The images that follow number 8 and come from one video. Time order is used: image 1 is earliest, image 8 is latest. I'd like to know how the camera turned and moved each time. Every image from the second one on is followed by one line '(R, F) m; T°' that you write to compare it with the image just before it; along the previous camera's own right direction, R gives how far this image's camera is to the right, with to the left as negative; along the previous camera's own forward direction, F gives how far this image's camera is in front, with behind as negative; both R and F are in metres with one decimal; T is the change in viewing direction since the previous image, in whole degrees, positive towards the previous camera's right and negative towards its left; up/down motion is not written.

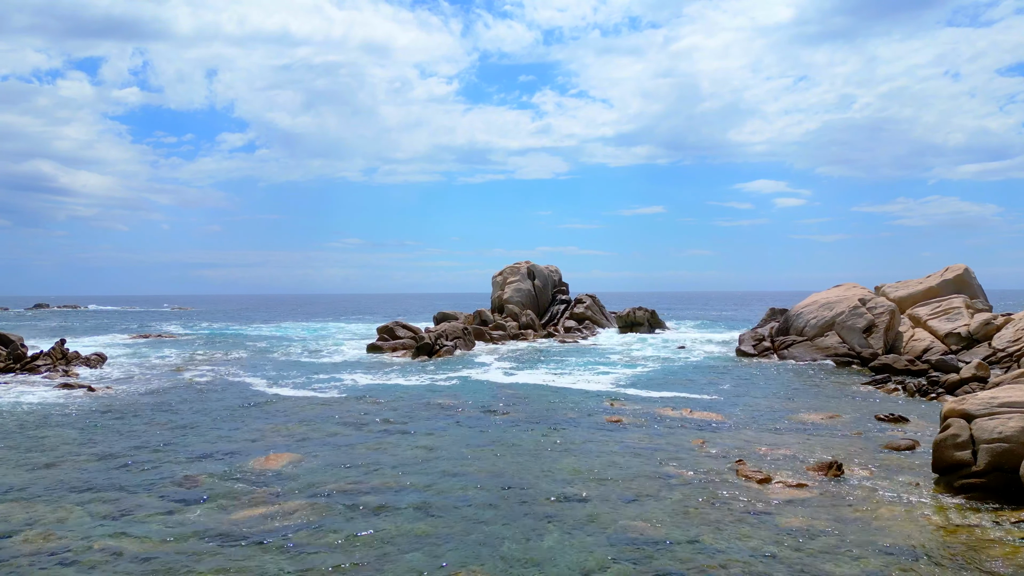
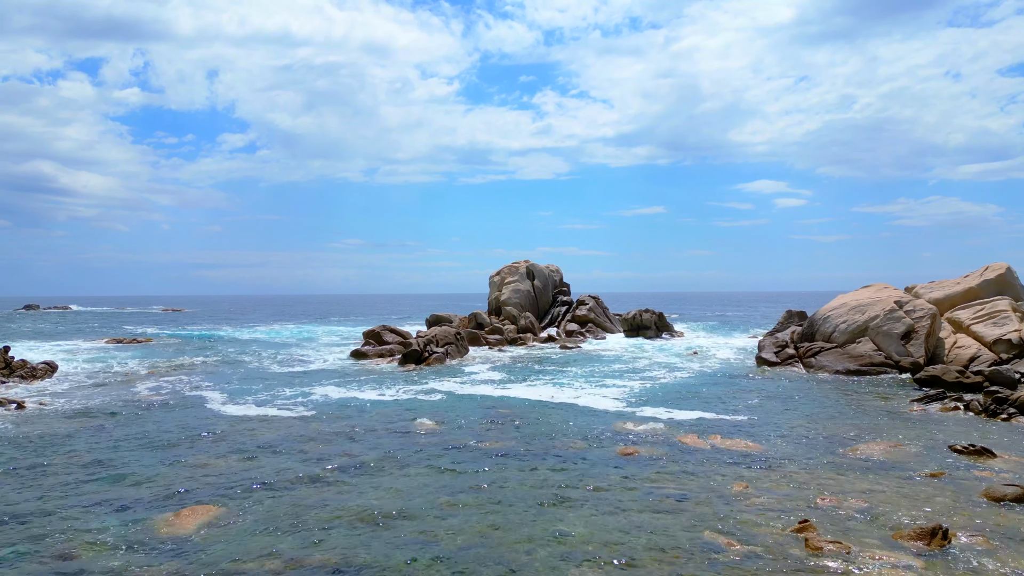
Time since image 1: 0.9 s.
(+0.2, +3.4) m; 0°
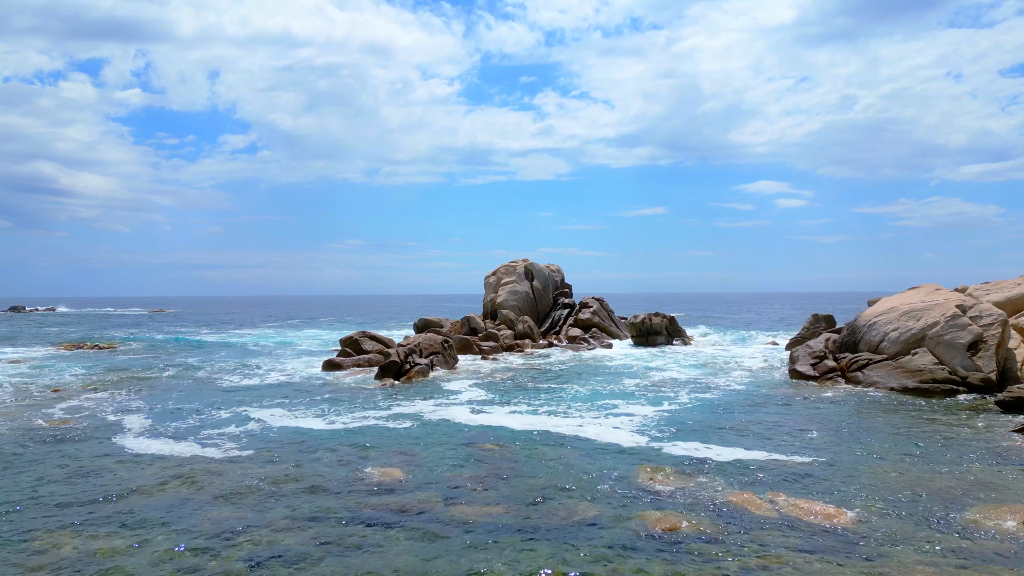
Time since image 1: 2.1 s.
(+0.2, +4.4) m; 0°
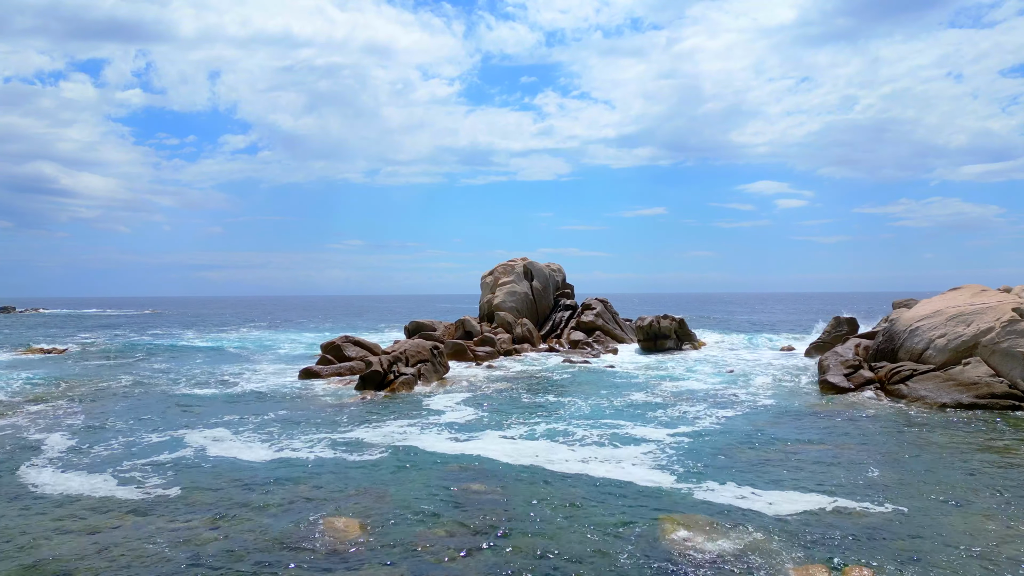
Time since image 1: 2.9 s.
(+0.1, +3.0) m; 0°
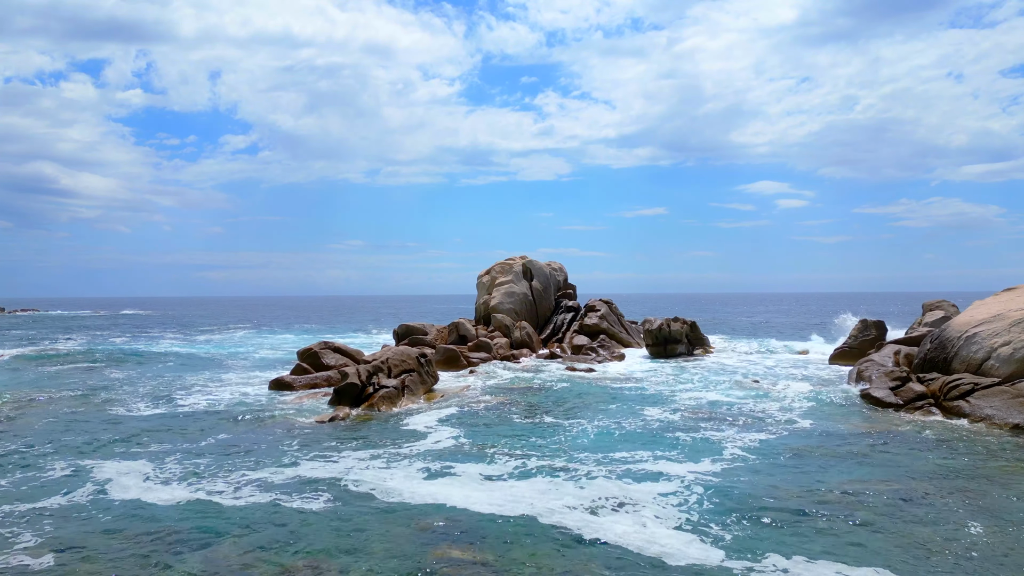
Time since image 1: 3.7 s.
(+0.1, +3.1) m; 0°
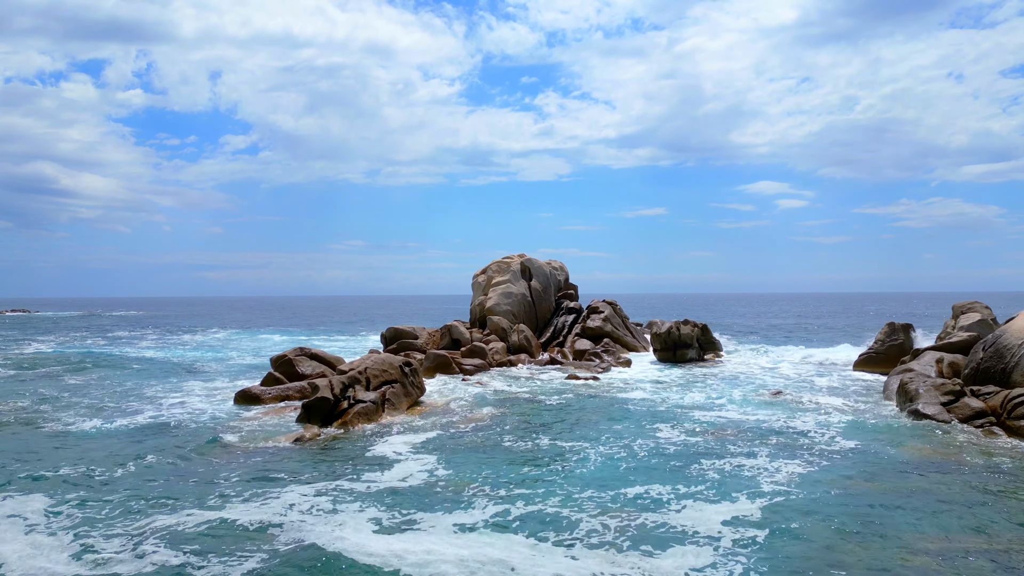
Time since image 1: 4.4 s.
(+0.1, +2.8) m; 0°
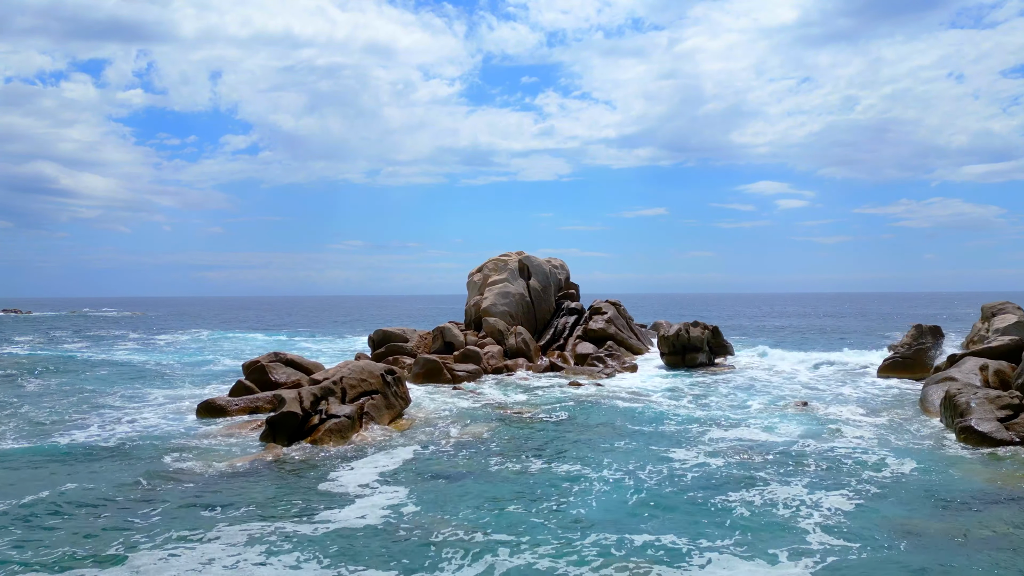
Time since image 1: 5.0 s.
(+0.1, +2.4) m; 0°
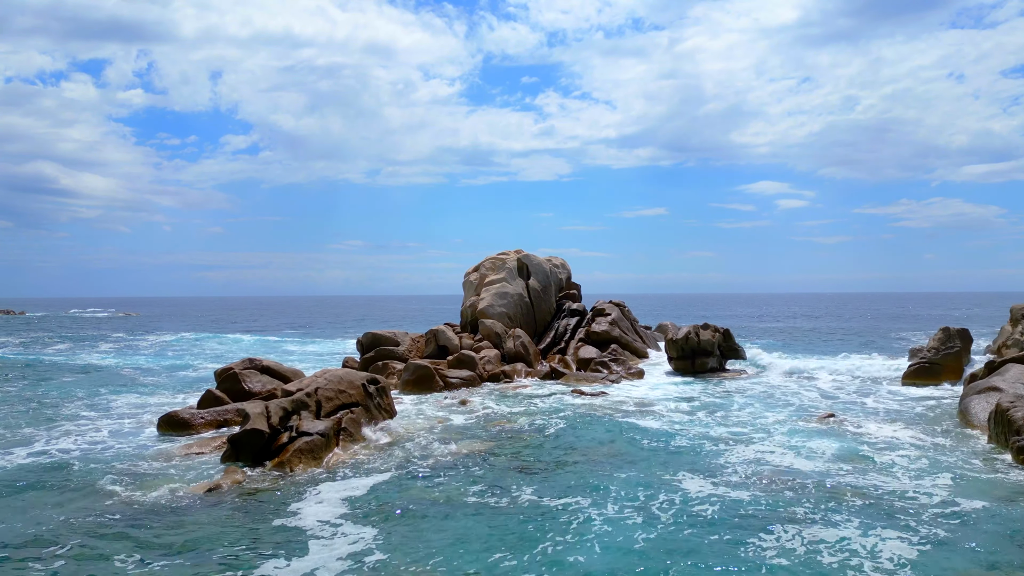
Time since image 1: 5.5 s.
(+0.1, +2.0) m; 0°
